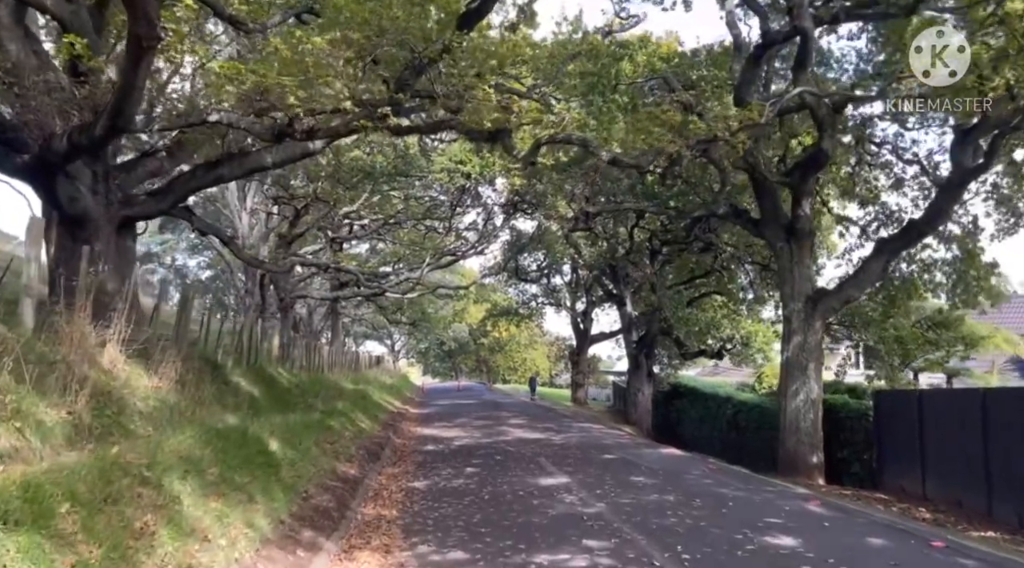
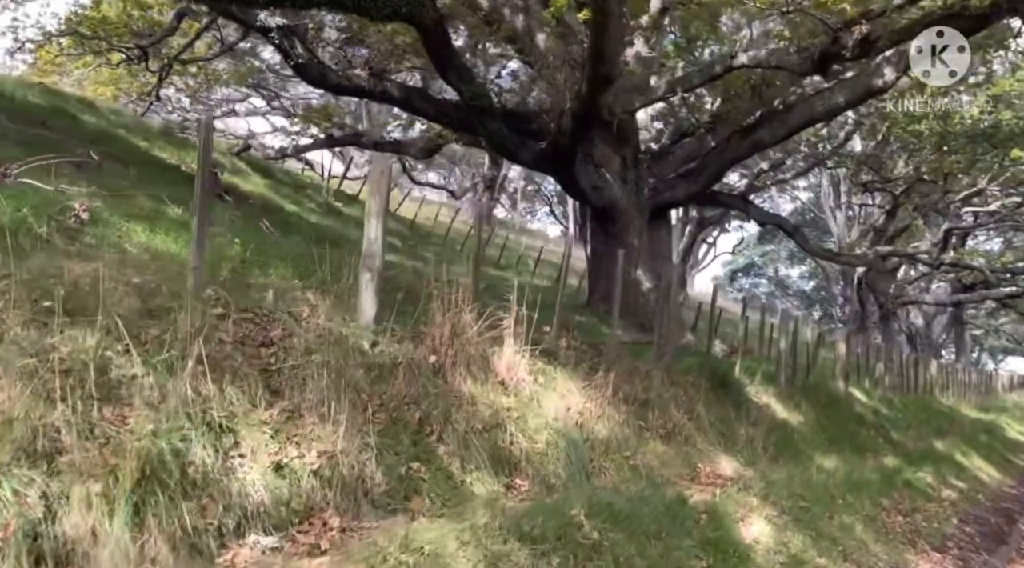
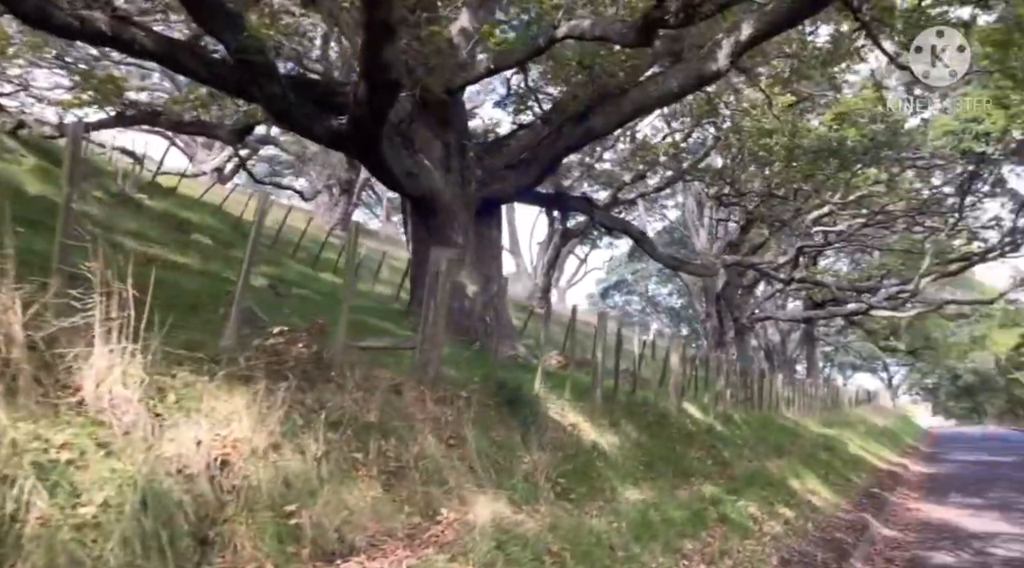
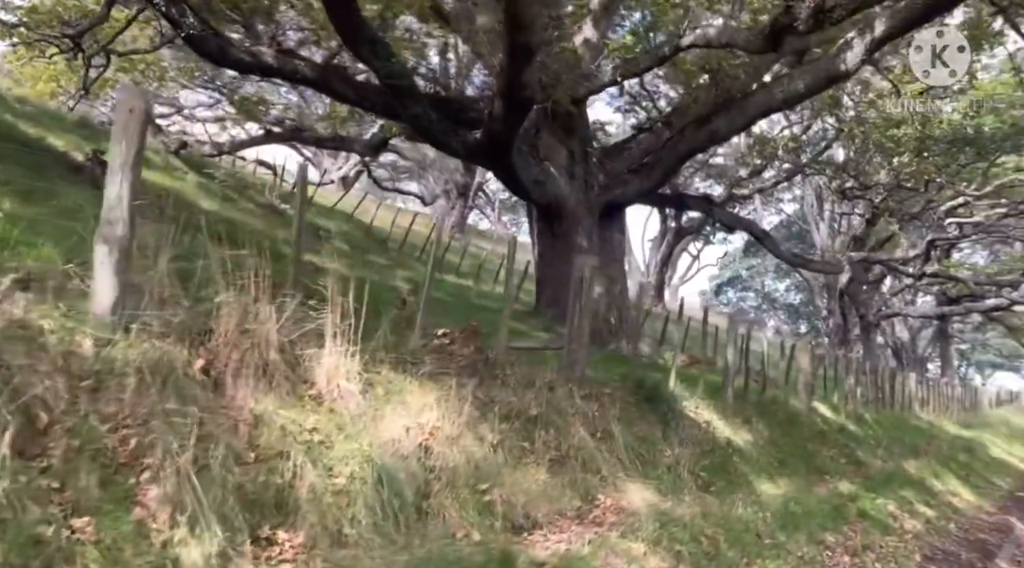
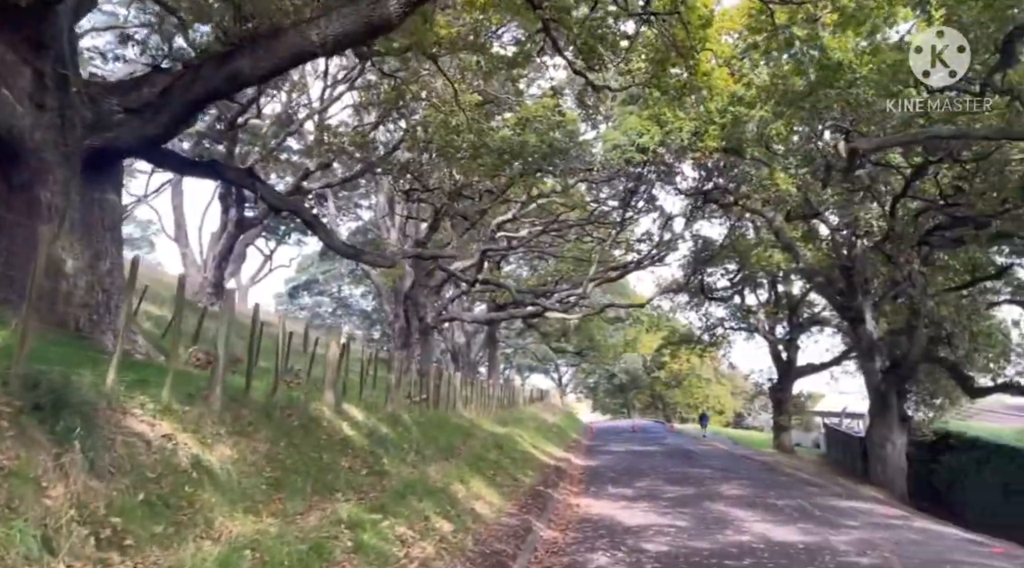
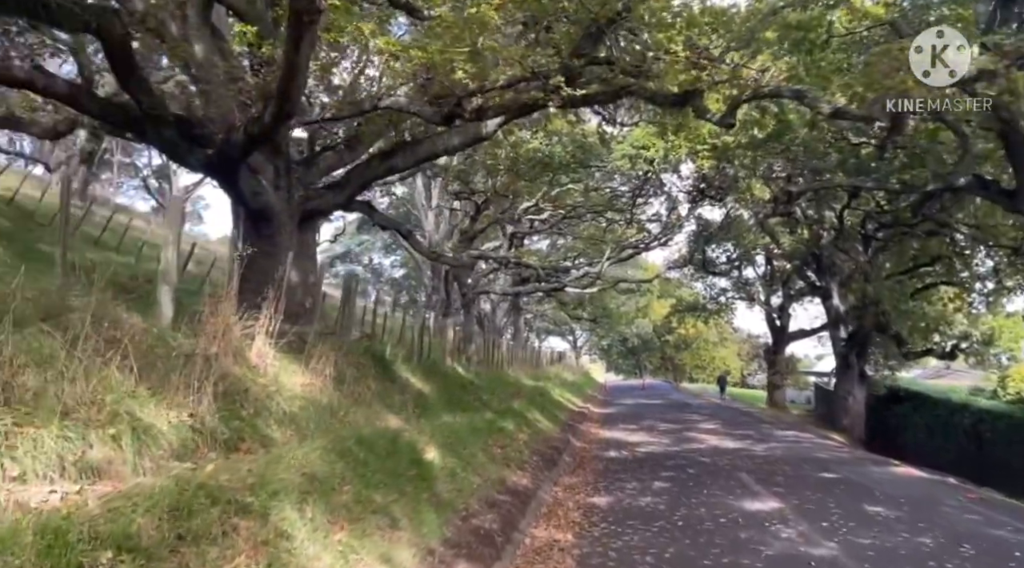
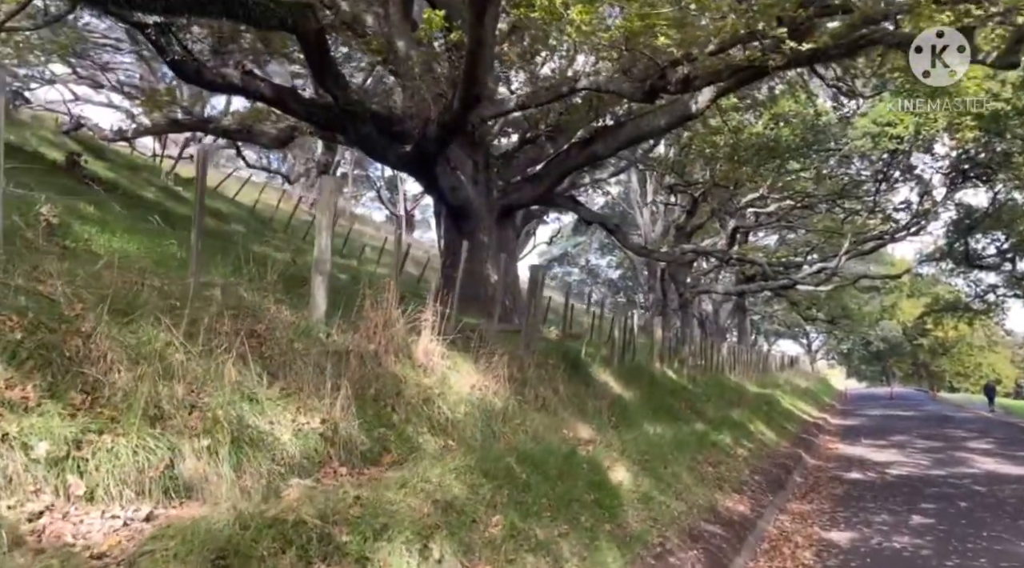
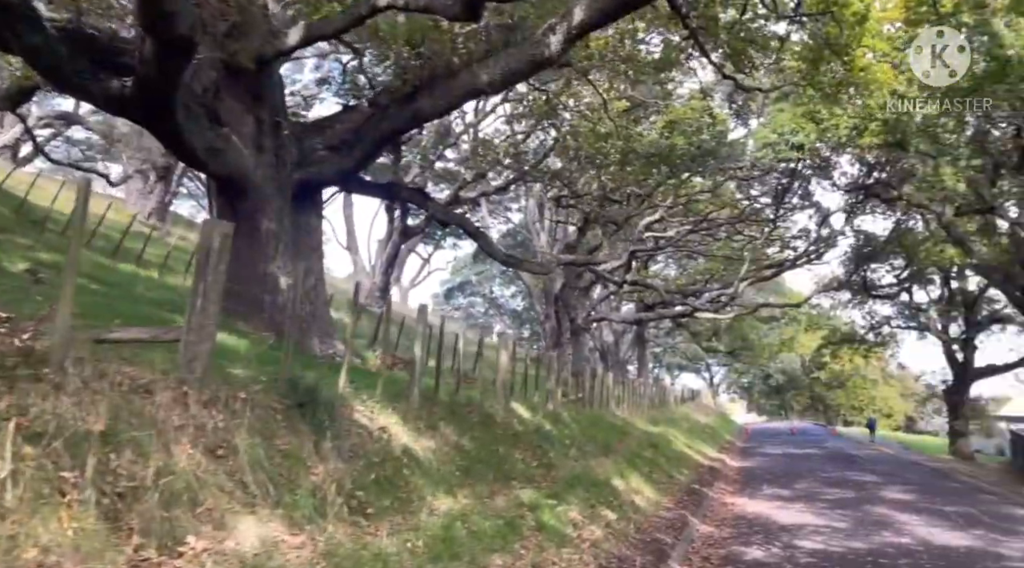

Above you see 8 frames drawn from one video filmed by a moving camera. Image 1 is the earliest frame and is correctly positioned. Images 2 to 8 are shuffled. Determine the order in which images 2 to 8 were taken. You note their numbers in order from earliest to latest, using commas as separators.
6, 7, 2, 4, 3, 8, 5
